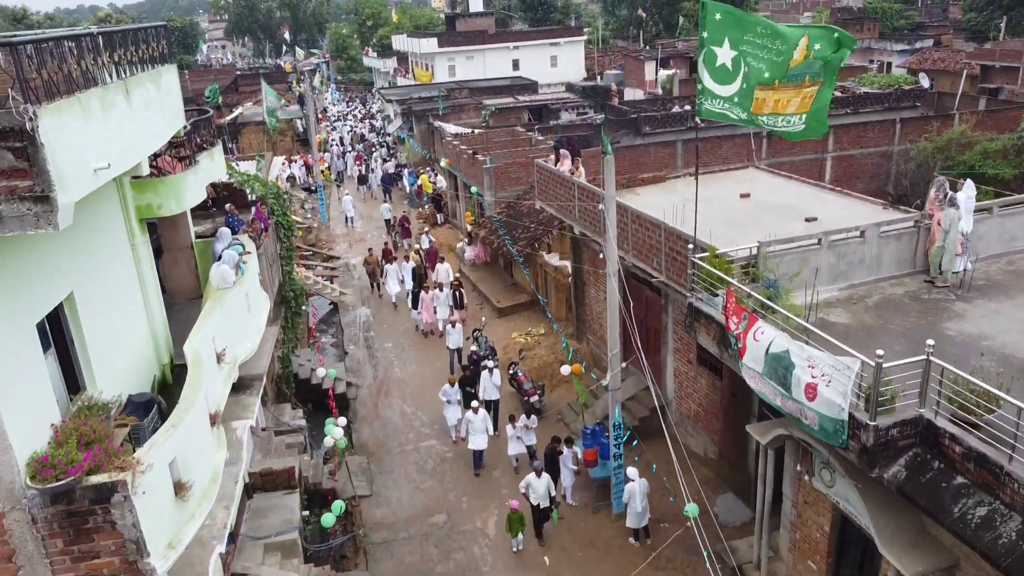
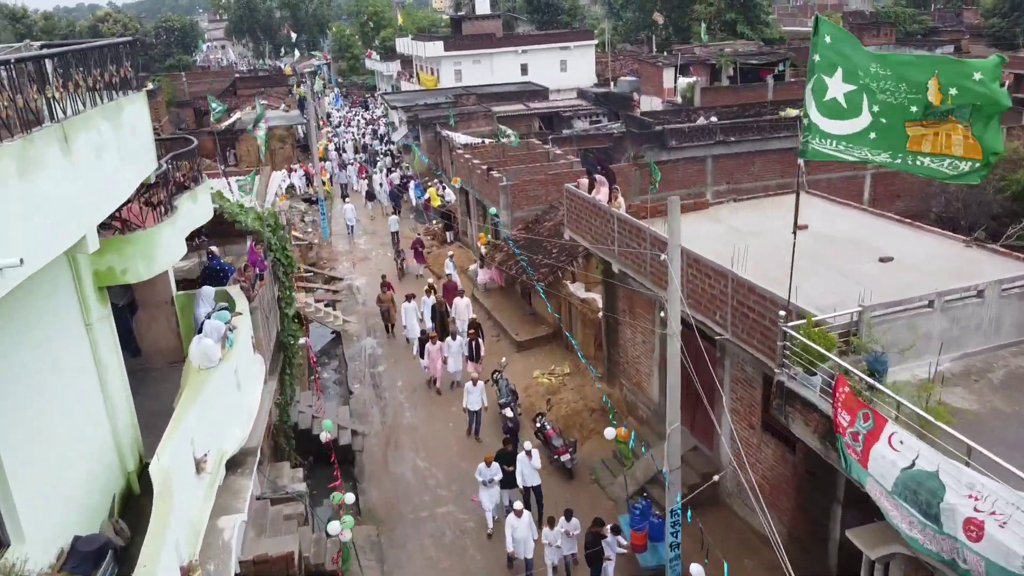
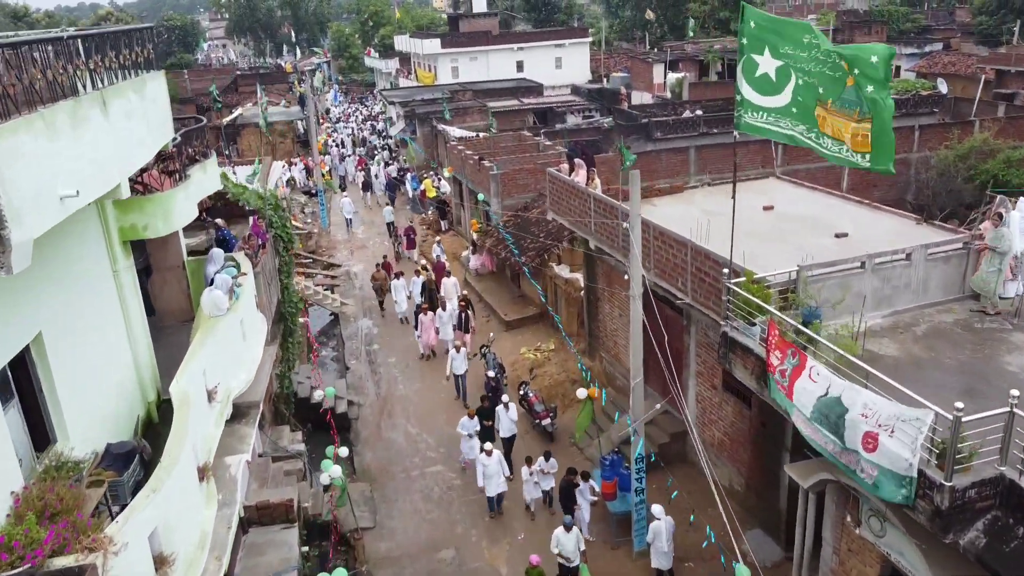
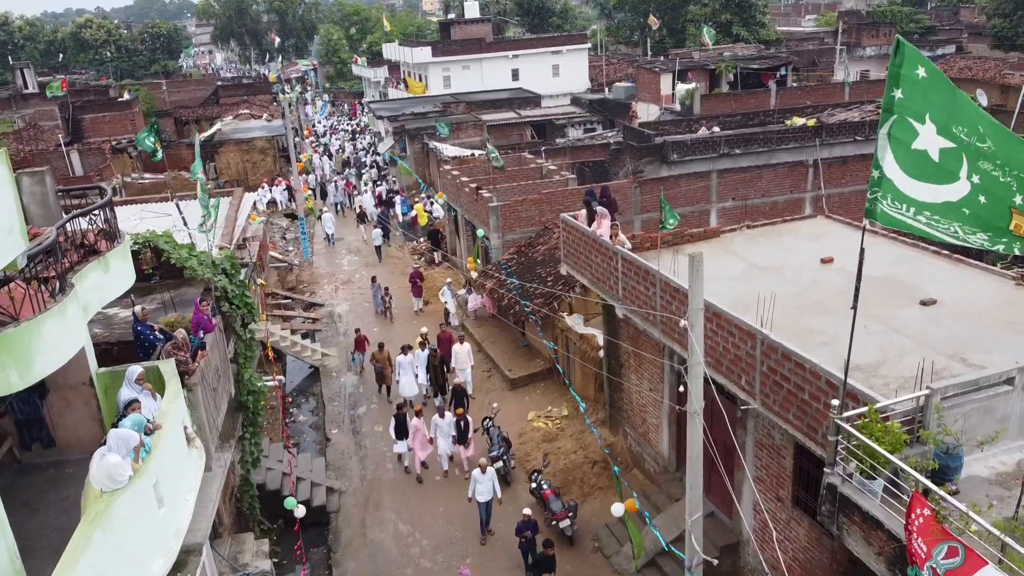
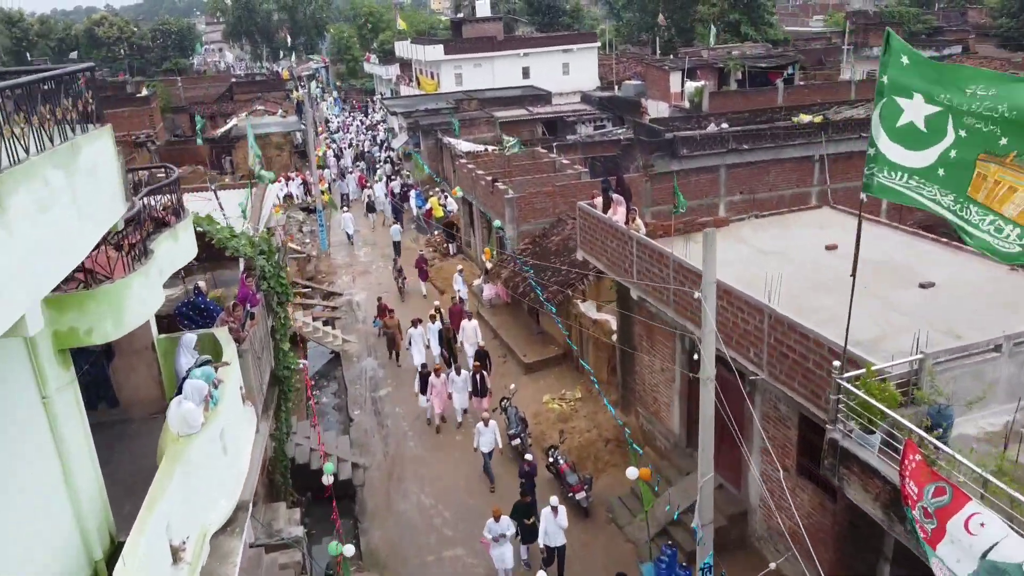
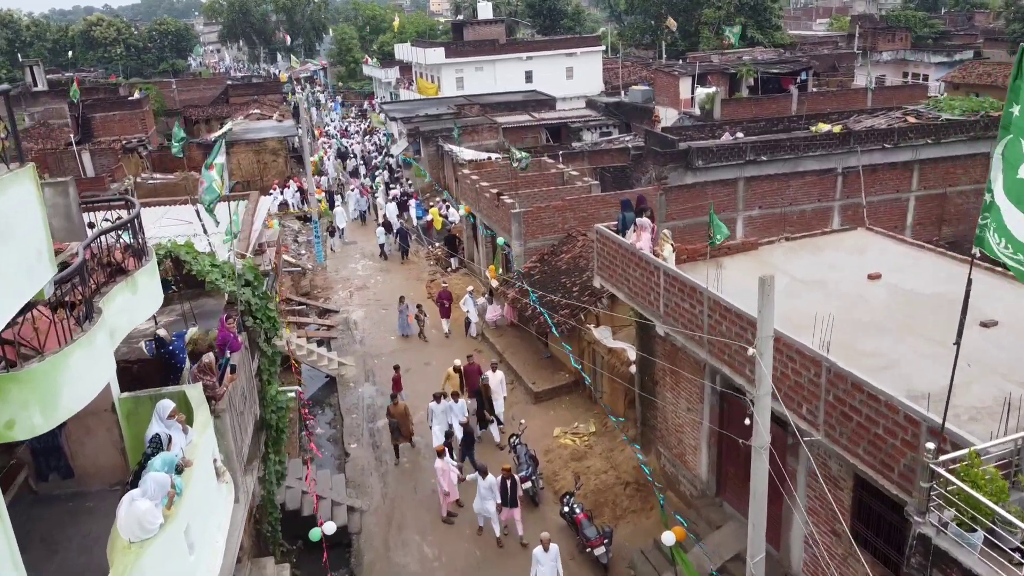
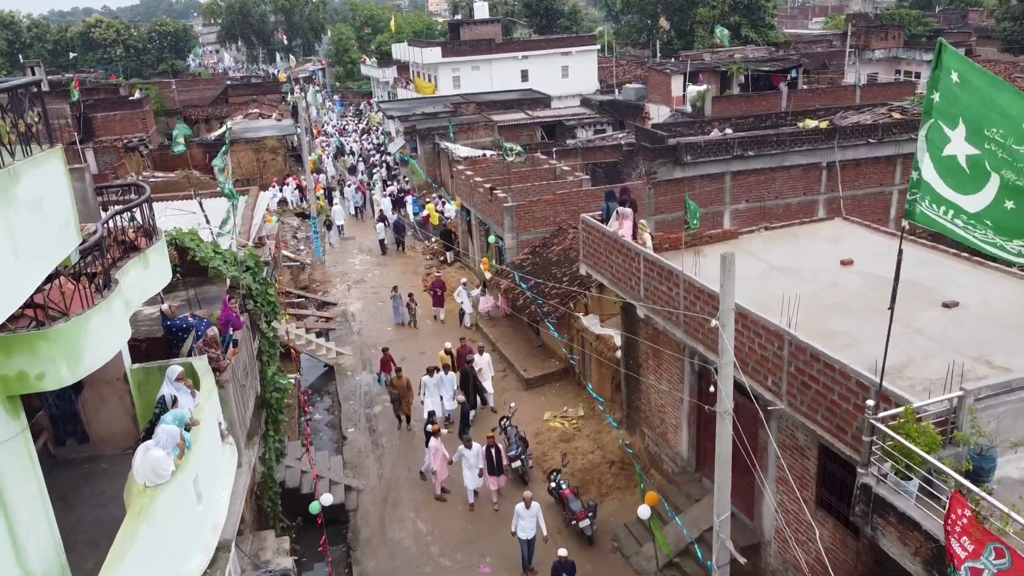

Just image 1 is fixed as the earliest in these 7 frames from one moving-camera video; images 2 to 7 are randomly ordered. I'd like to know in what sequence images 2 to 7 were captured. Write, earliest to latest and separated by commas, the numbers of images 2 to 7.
3, 2, 5, 4, 7, 6
